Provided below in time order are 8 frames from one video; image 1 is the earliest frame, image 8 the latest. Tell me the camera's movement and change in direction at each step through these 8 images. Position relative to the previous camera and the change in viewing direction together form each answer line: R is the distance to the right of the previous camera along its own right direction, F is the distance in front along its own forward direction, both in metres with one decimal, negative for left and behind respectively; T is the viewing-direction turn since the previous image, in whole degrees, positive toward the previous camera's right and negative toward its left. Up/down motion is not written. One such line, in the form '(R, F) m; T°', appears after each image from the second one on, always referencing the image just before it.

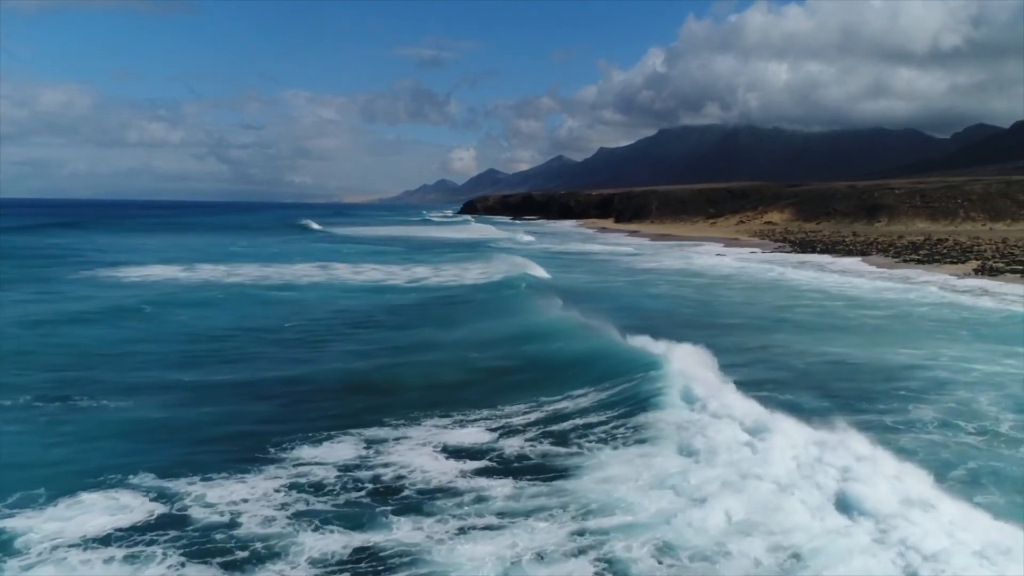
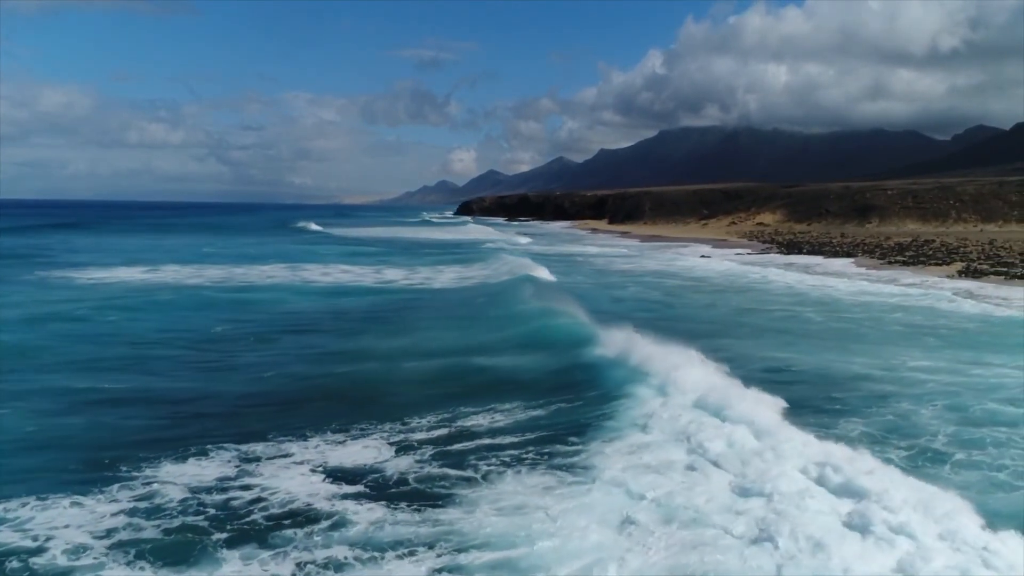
(+0.8, +0.8) m; 0°
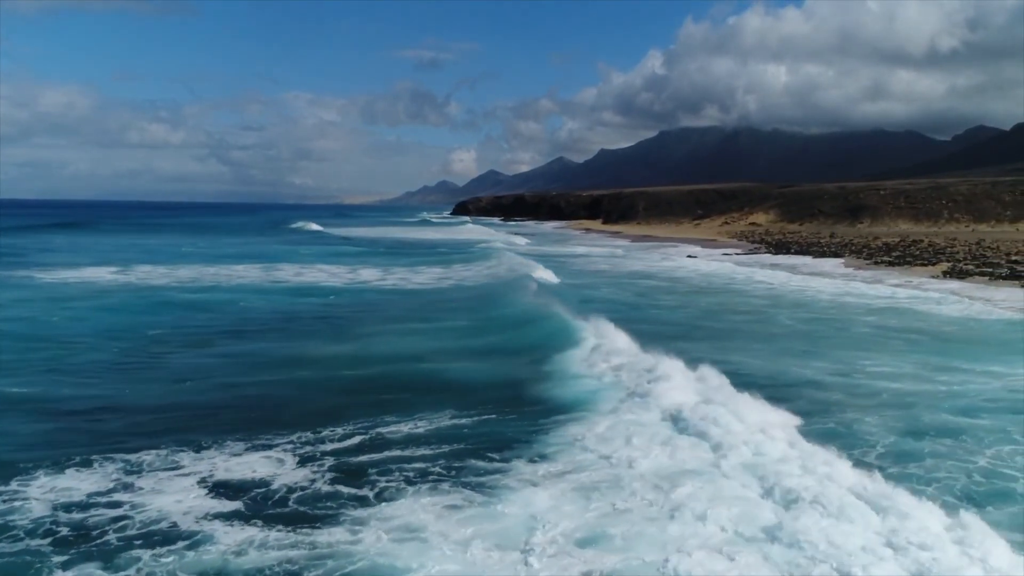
(+0.6, +0.6) m; 0°
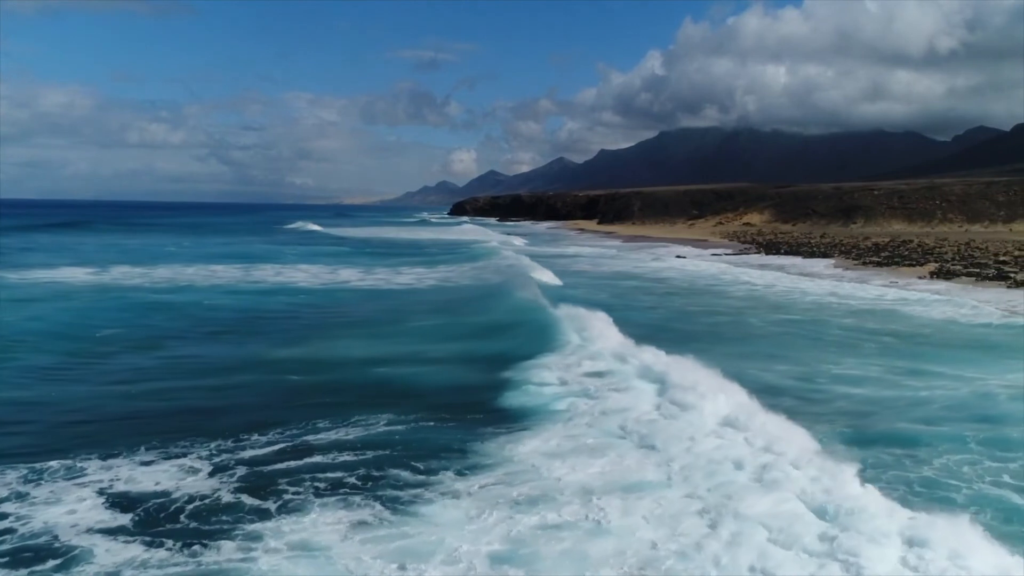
(+0.5, +0.4) m; 0°
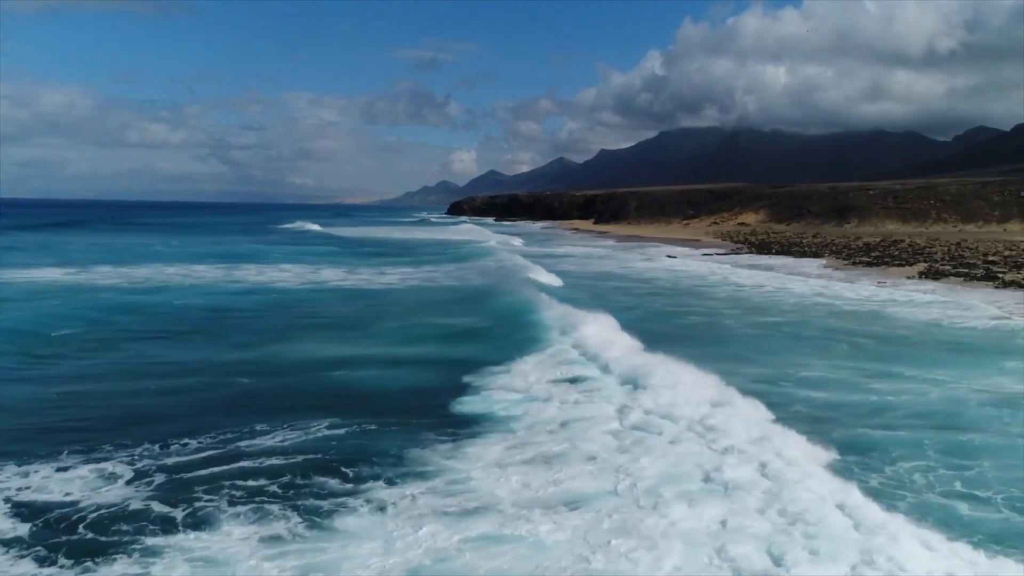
(+0.4, +0.3) m; 0°
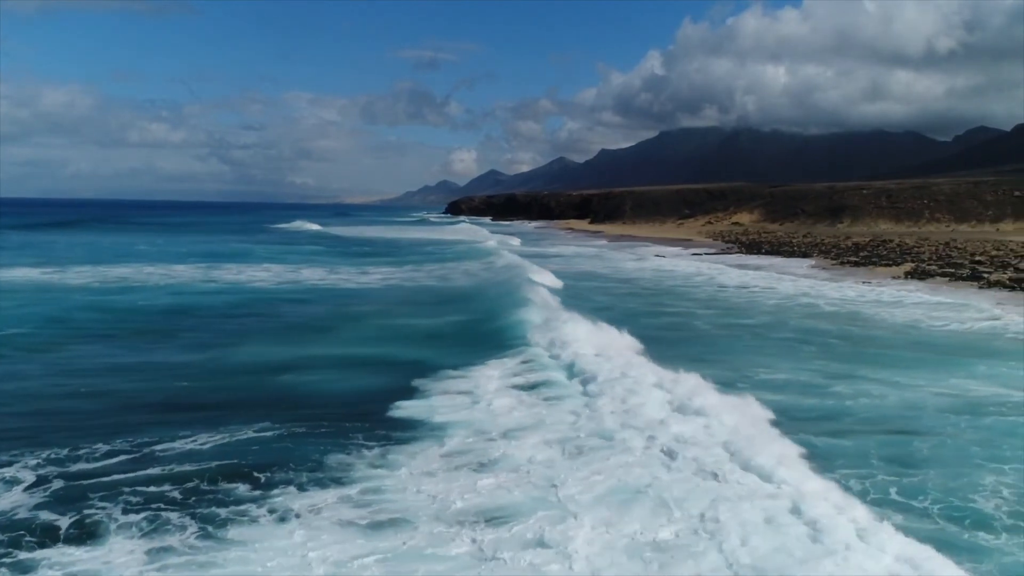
(+0.5, +0.3) m; 0°
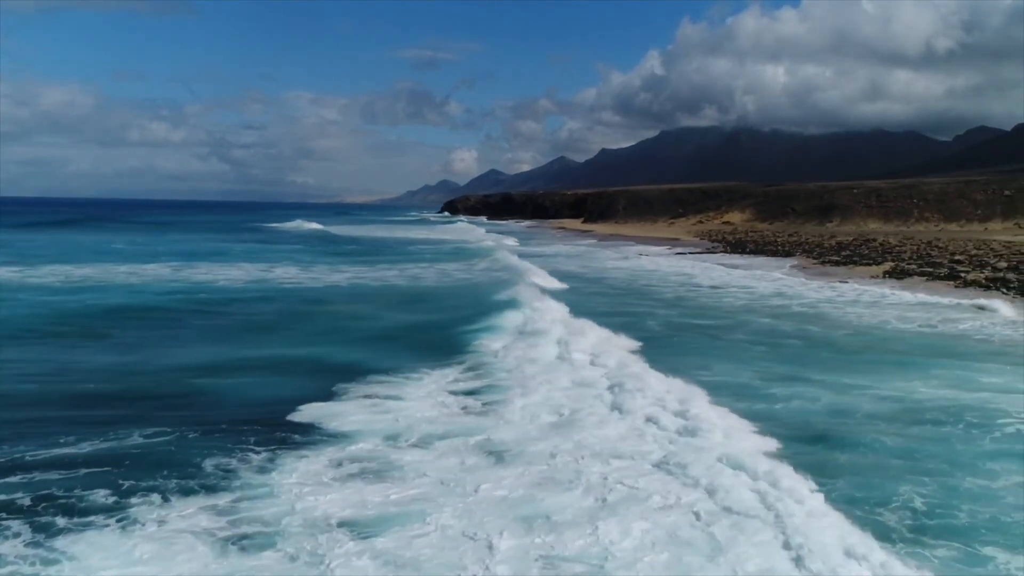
(+0.8, +0.4) m; 0°
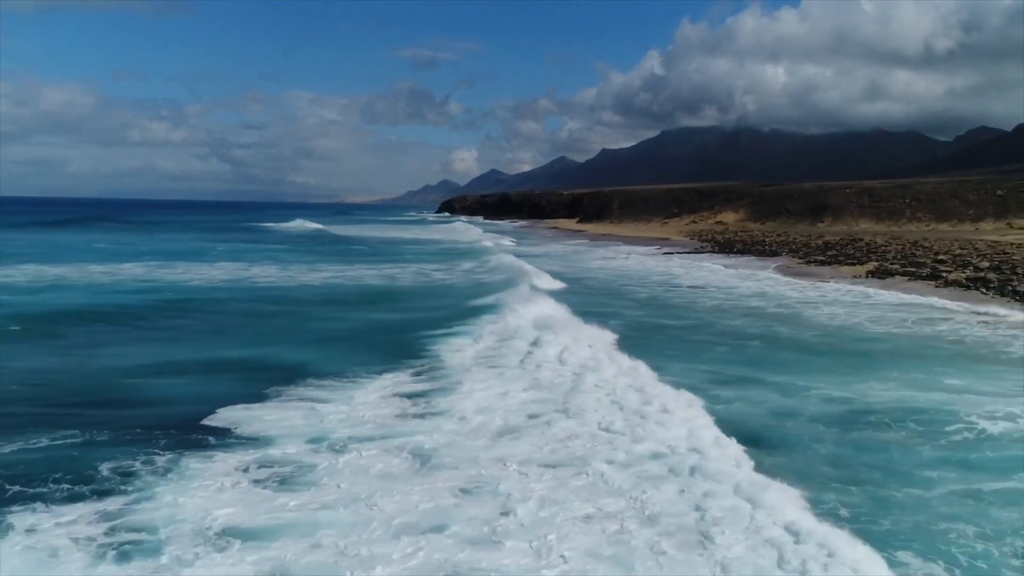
(+0.6, +0.3) m; 0°
